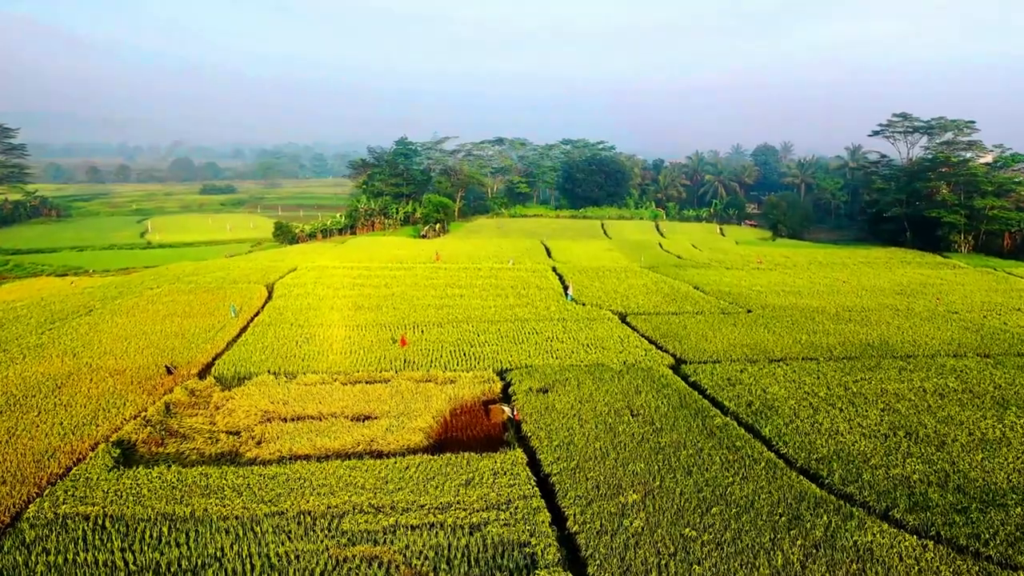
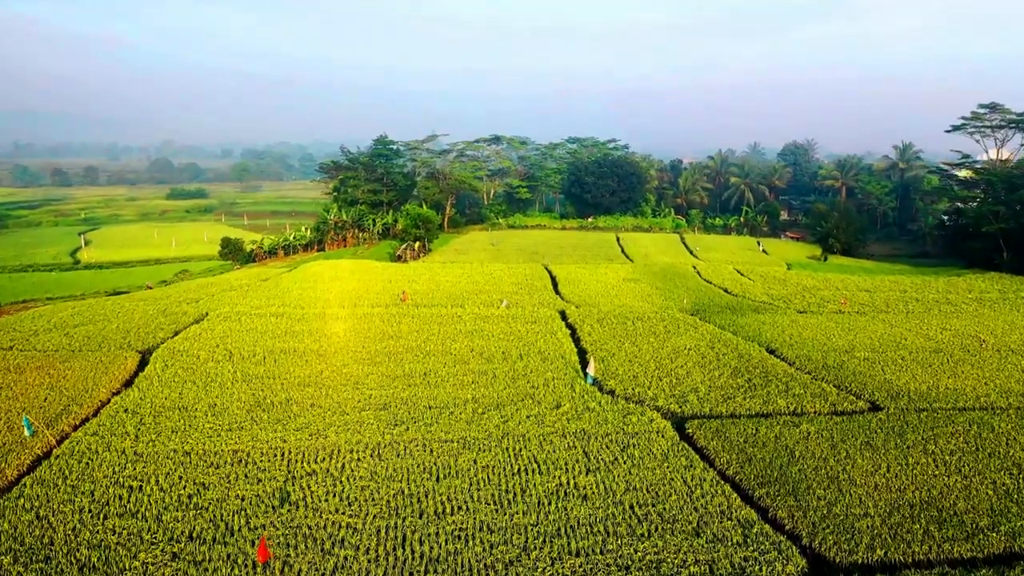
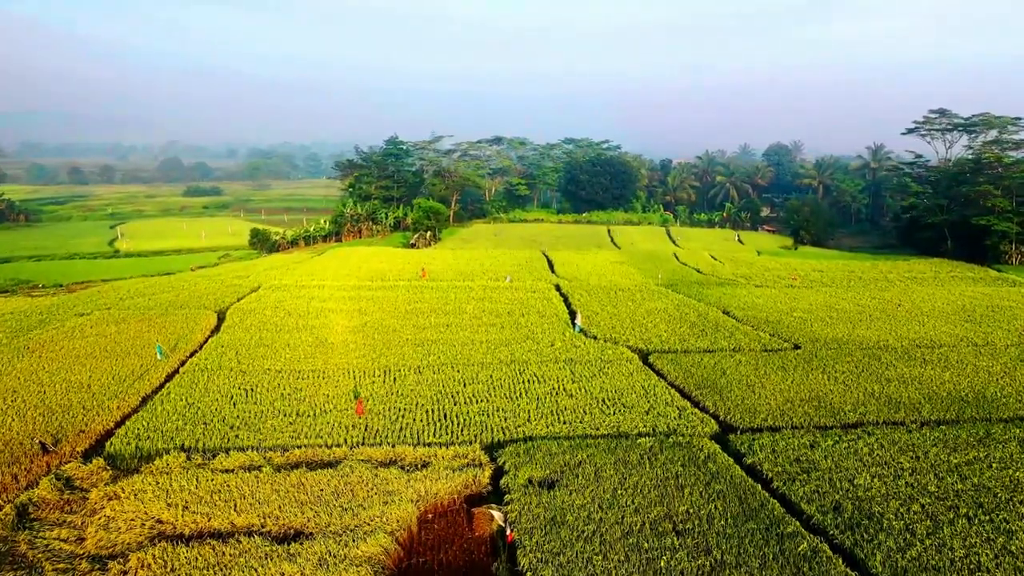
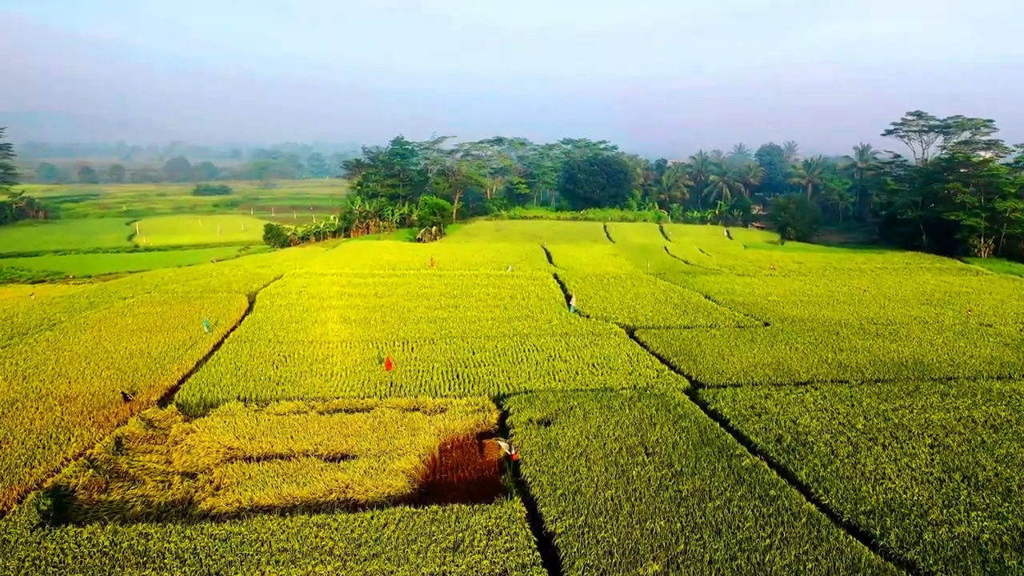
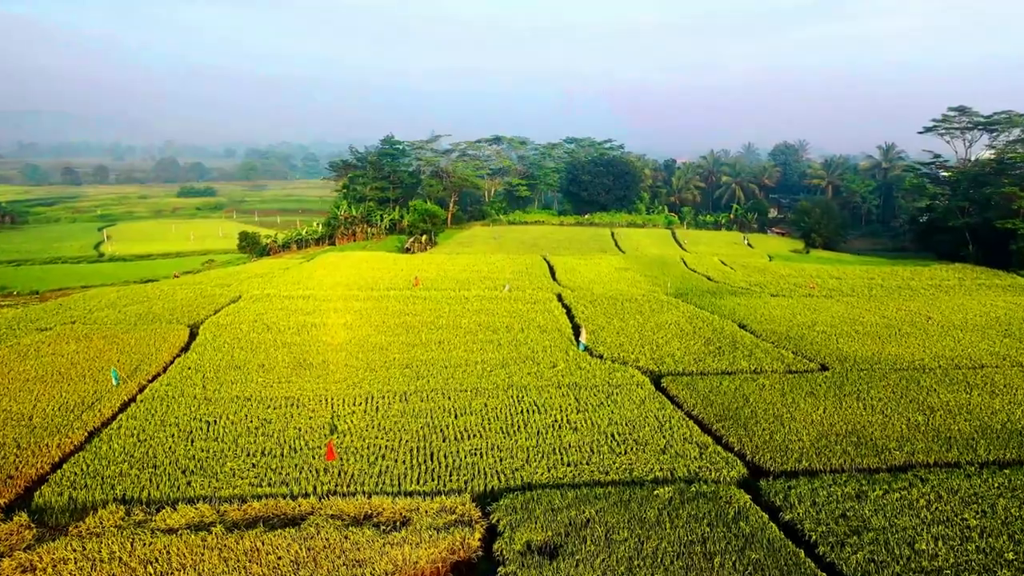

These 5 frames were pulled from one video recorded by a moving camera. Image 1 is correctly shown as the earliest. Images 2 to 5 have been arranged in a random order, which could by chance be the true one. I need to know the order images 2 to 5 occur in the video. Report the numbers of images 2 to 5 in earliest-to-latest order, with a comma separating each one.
4, 3, 5, 2
